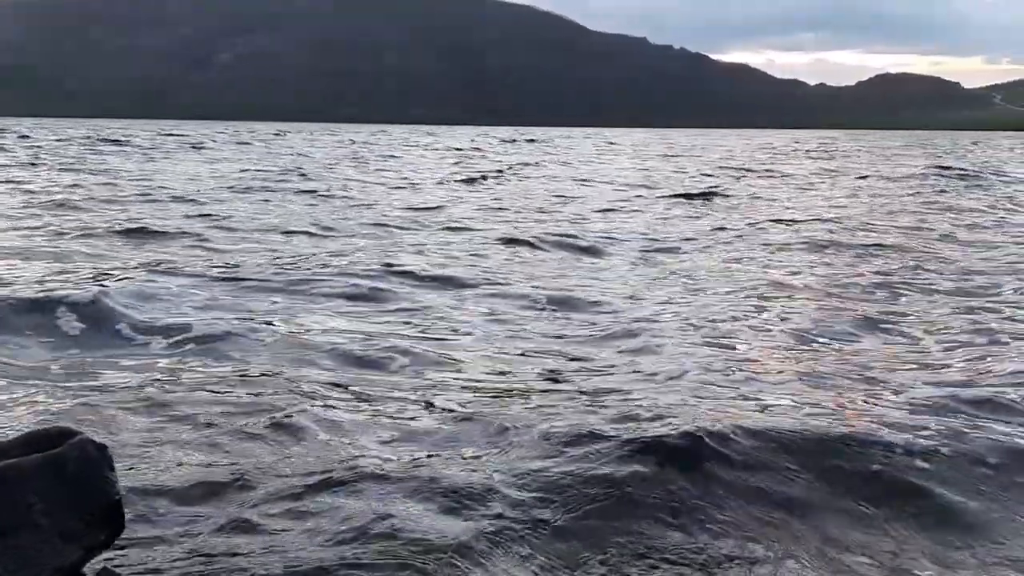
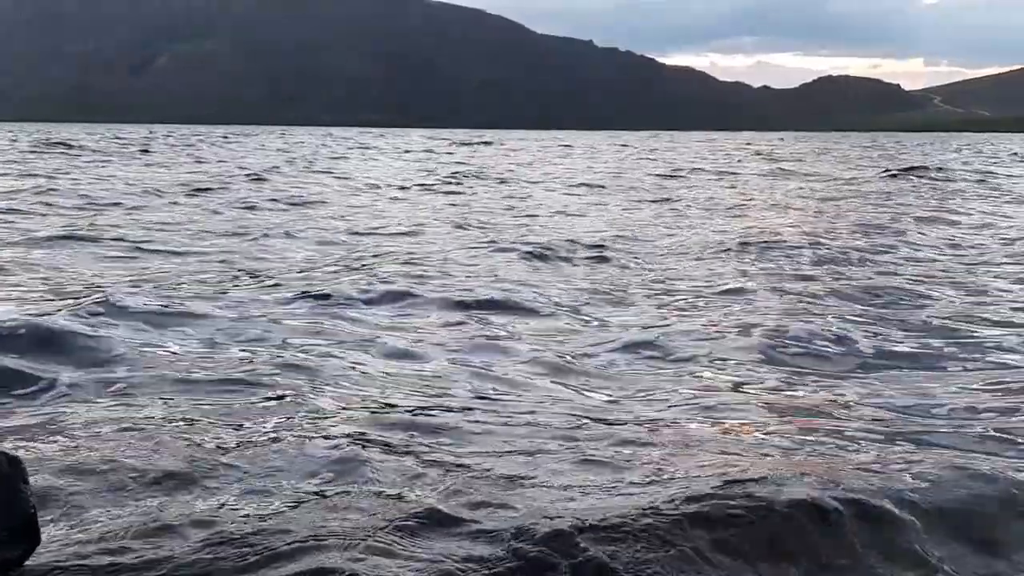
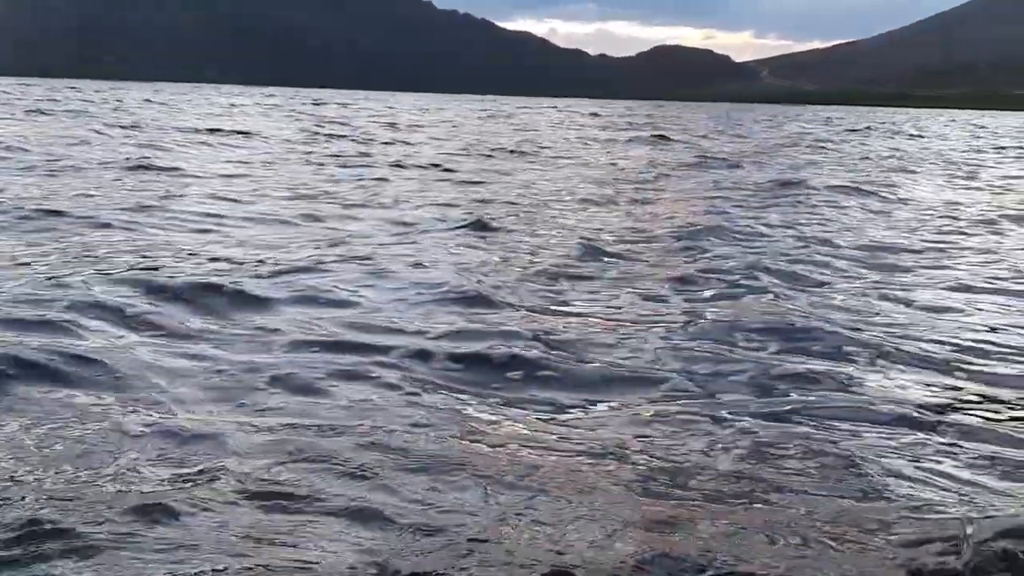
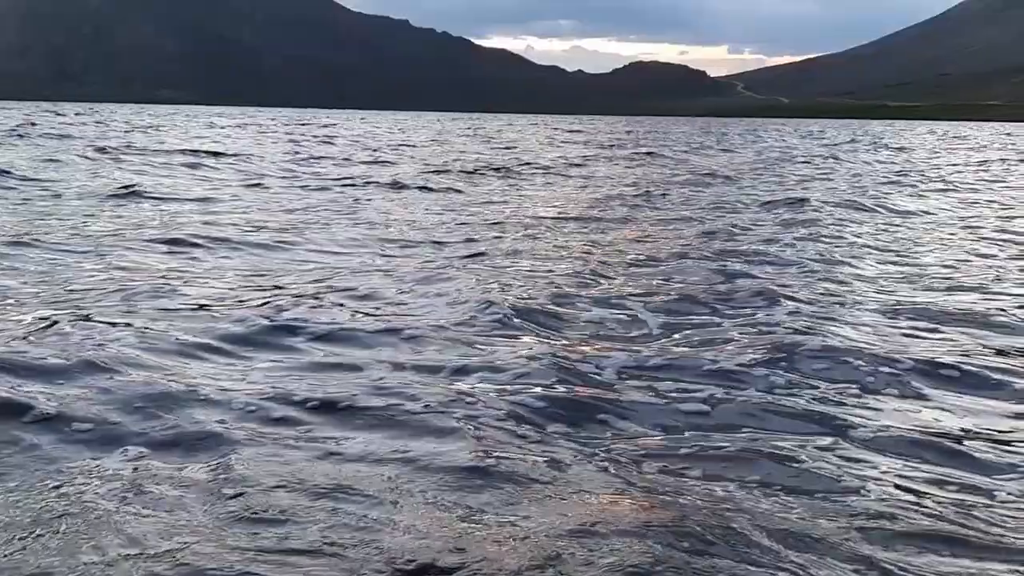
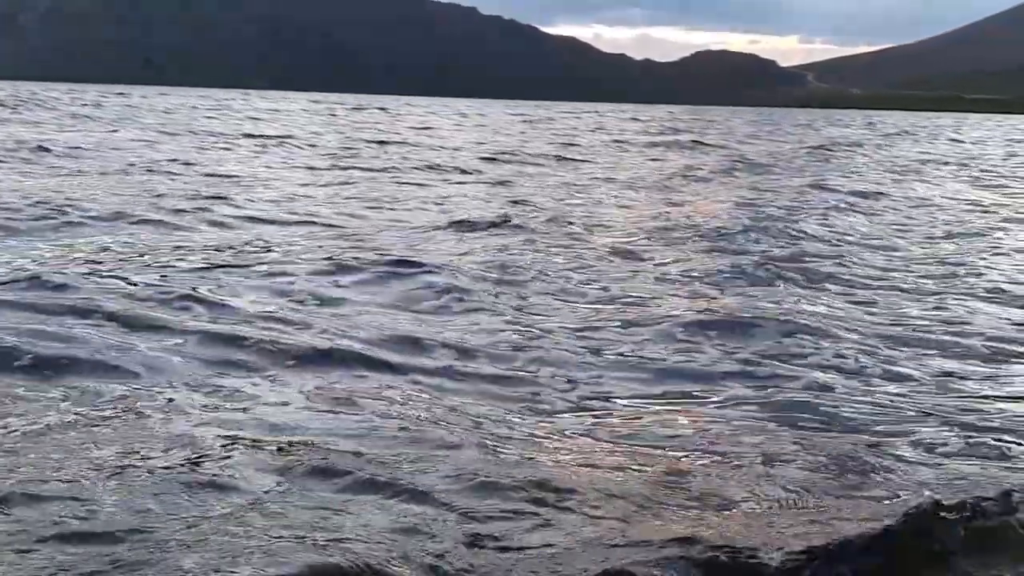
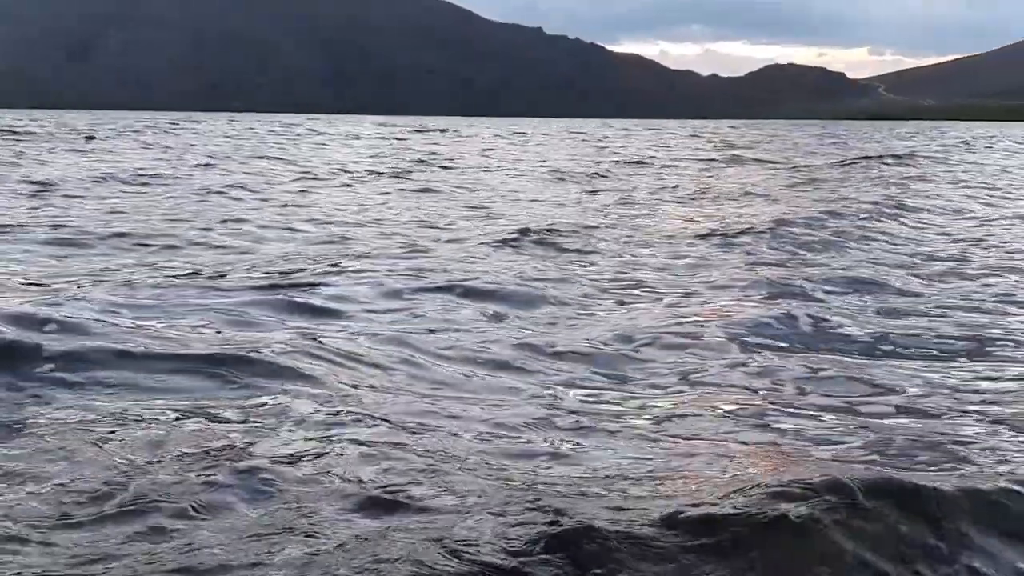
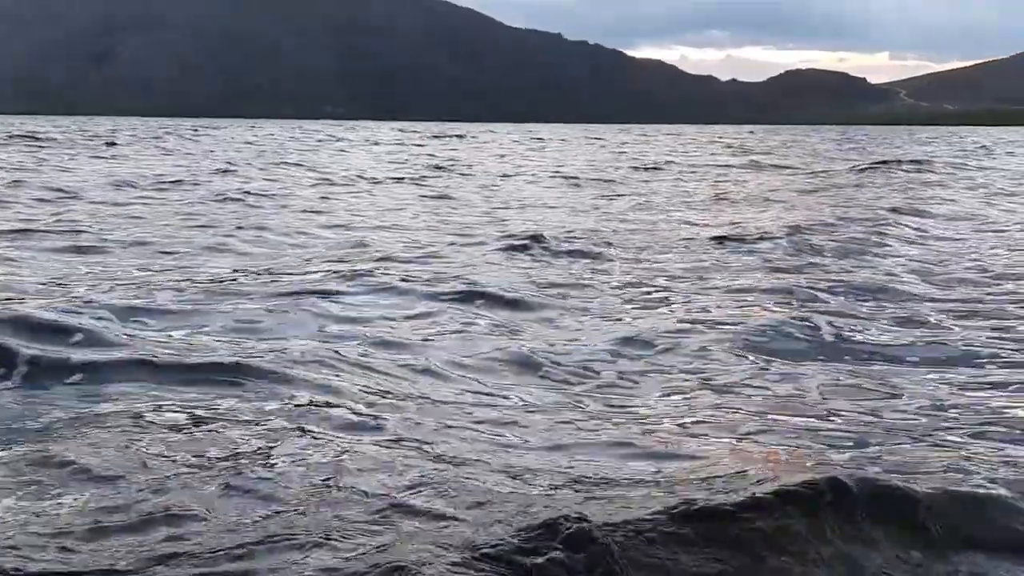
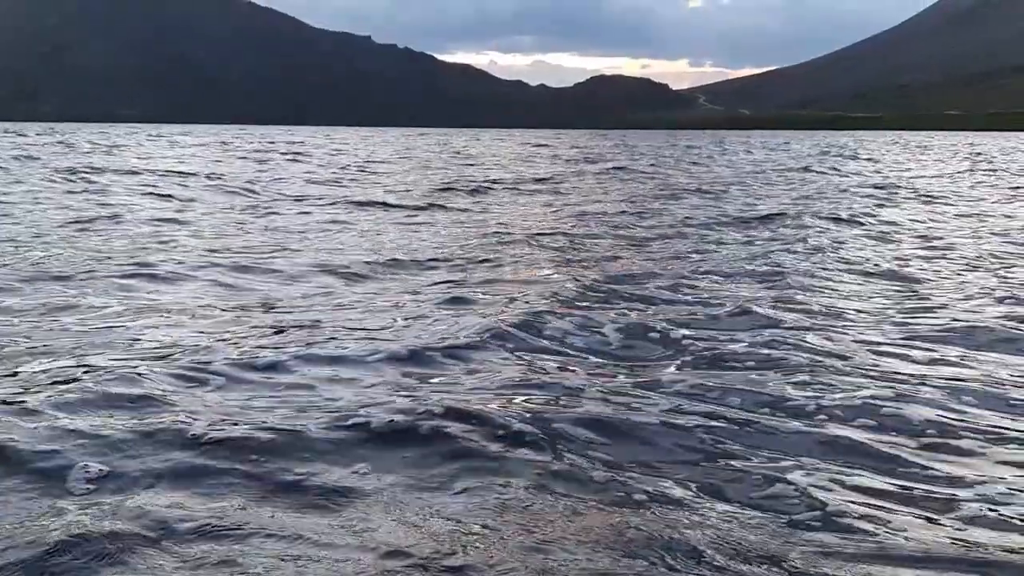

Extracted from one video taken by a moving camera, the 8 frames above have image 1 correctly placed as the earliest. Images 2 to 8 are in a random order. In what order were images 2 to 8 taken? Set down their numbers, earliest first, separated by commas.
2, 7, 6, 5, 3, 4, 8
